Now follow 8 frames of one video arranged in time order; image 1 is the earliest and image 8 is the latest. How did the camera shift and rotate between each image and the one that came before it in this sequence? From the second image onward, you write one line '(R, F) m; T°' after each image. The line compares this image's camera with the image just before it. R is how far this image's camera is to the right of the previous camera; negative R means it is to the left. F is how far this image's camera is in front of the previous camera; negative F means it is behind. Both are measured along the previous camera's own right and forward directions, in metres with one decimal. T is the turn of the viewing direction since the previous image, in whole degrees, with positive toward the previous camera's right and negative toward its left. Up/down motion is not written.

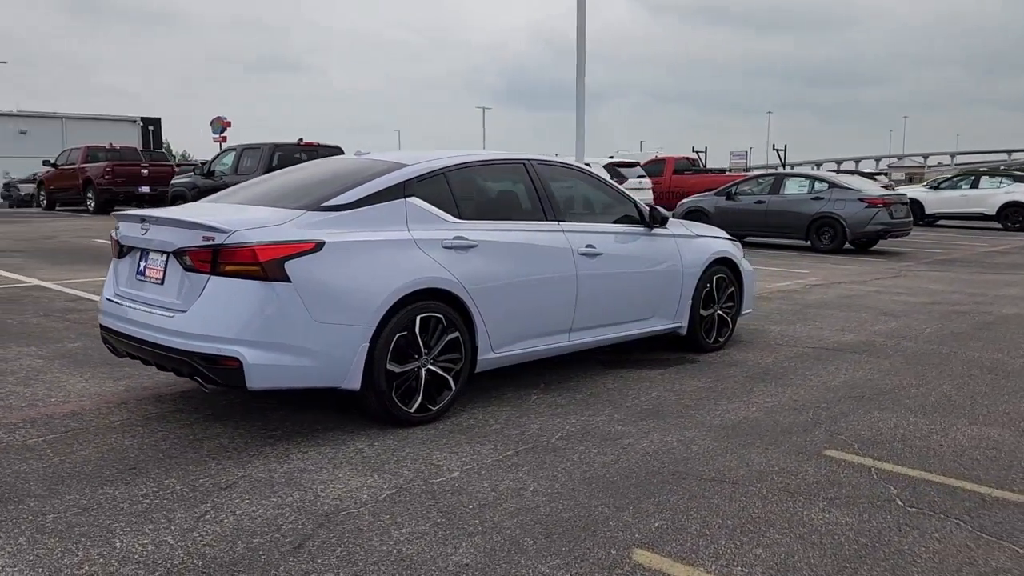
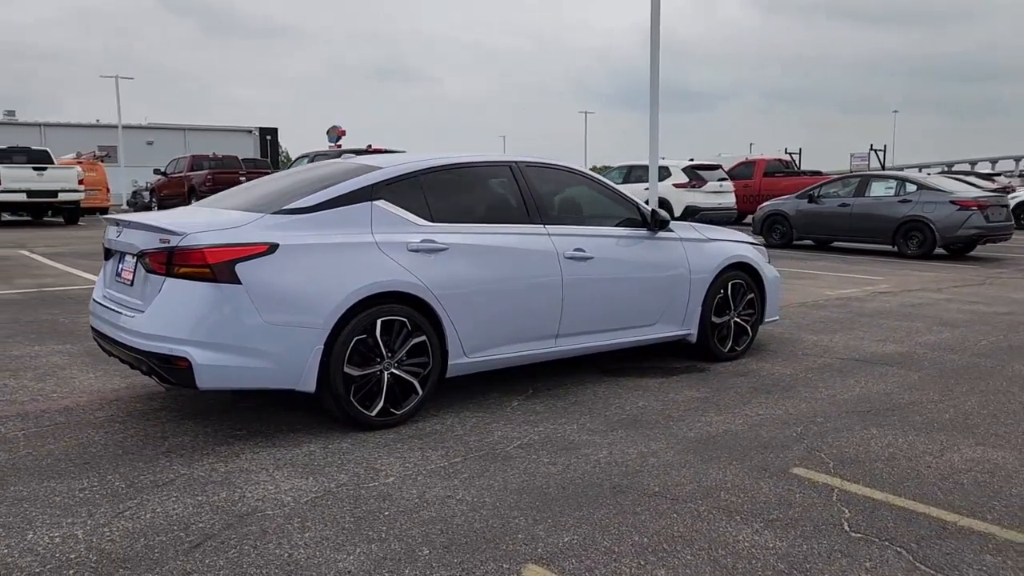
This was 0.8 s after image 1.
(+0.8, +0.1) m; -7°
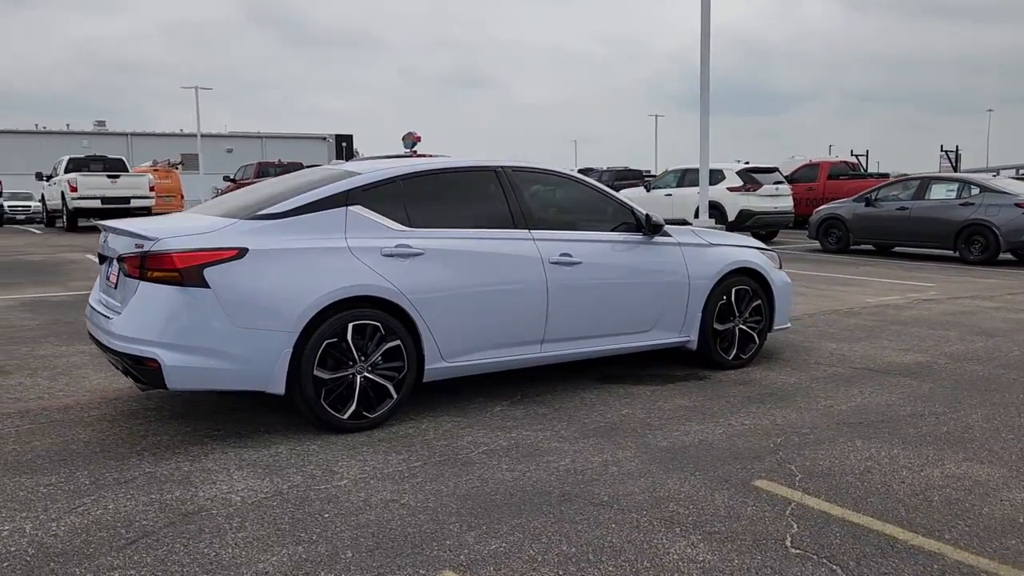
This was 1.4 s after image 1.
(+0.6, 0.0) m; -5°
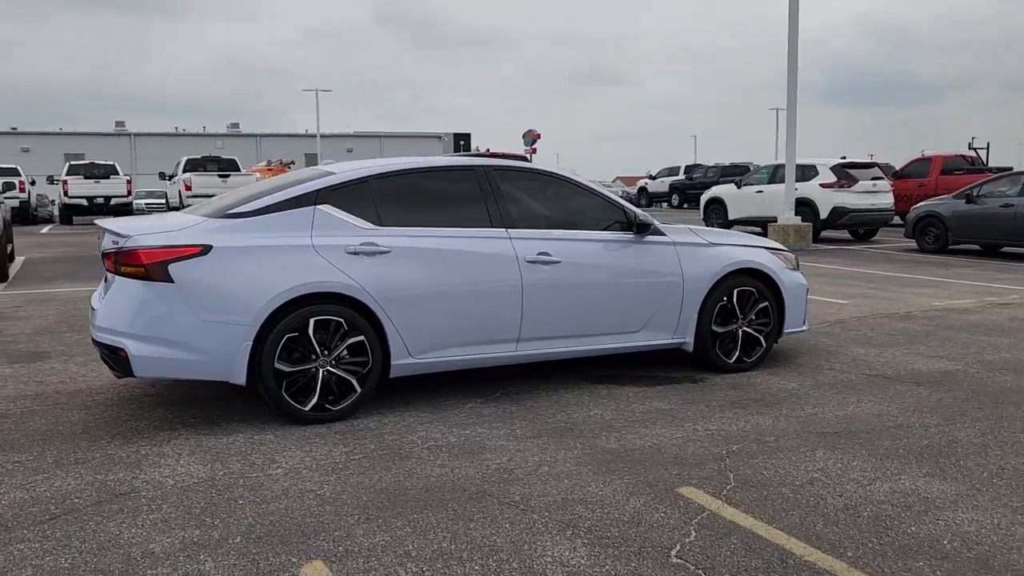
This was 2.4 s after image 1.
(+0.9, 0.0) m; -8°
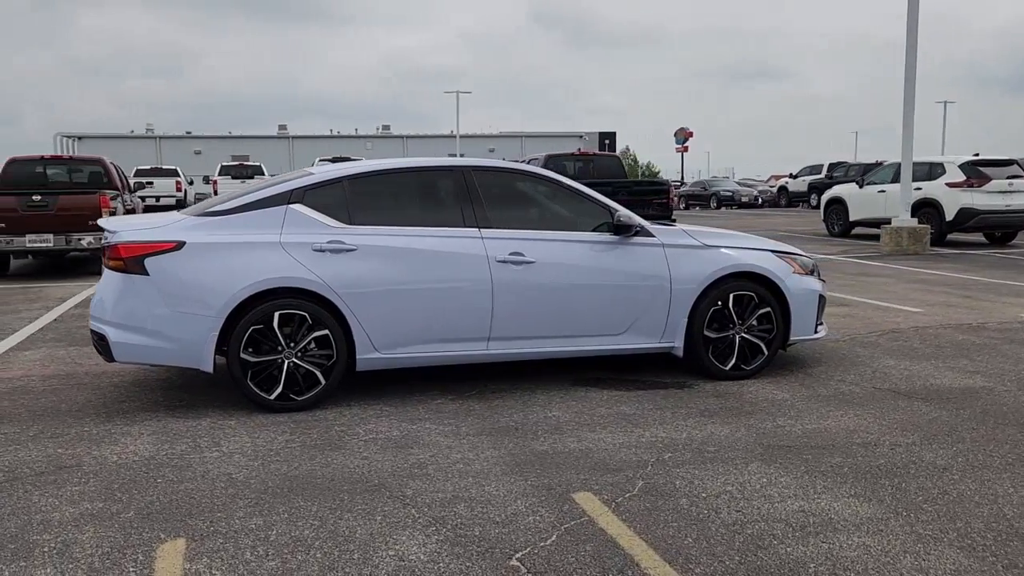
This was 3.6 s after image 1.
(+1.1, +0.1) m; -10°
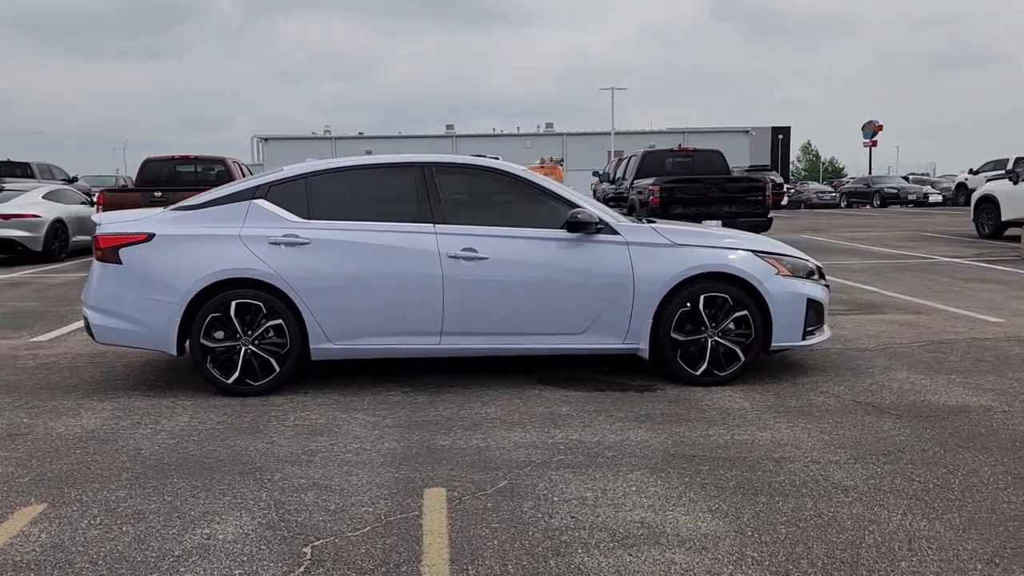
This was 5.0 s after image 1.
(+1.4, +0.1) m; -11°
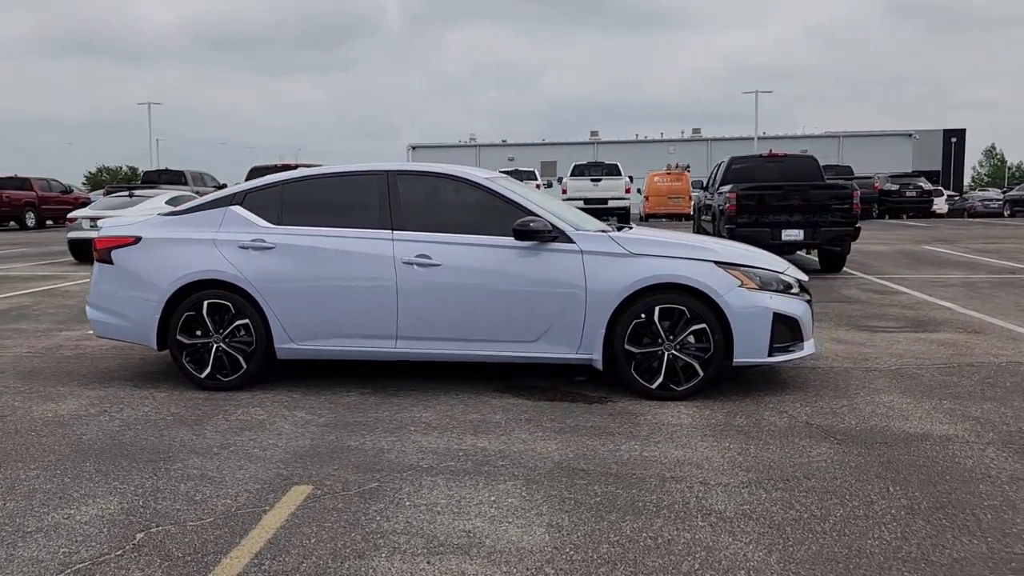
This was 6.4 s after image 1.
(+1.3, +0.1) m; -10°
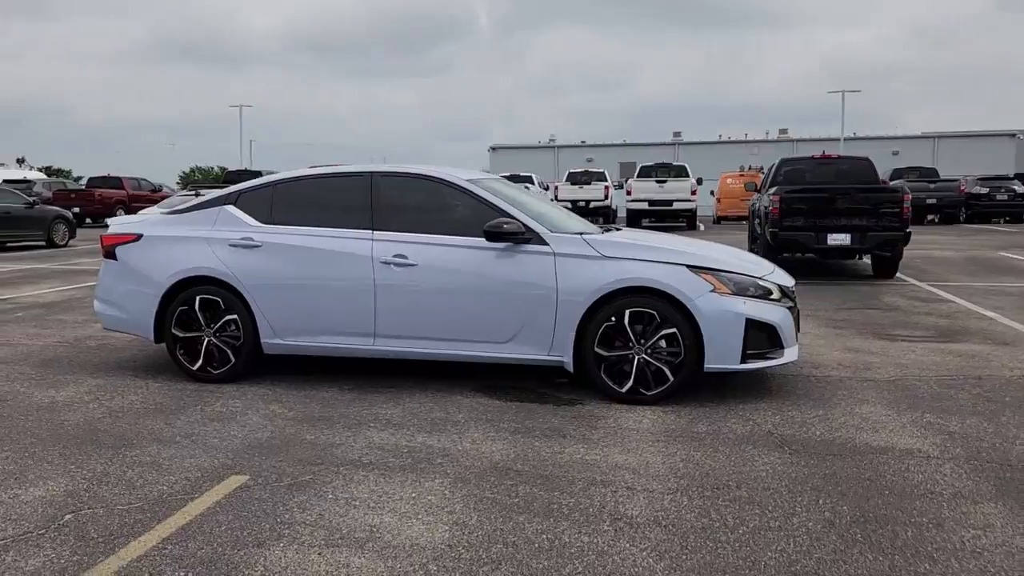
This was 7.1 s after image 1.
(+0.7, 0.0) m; -6°
